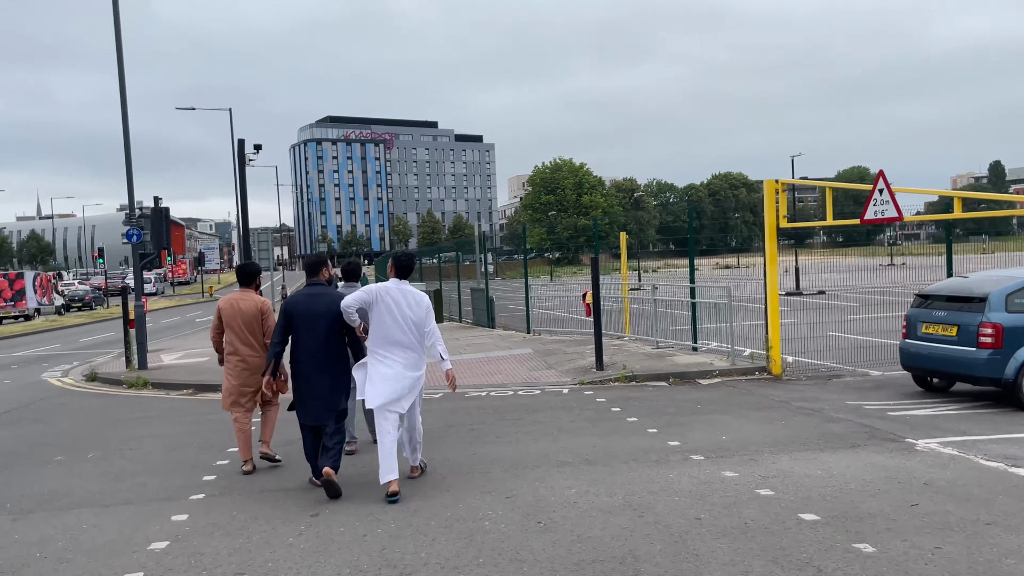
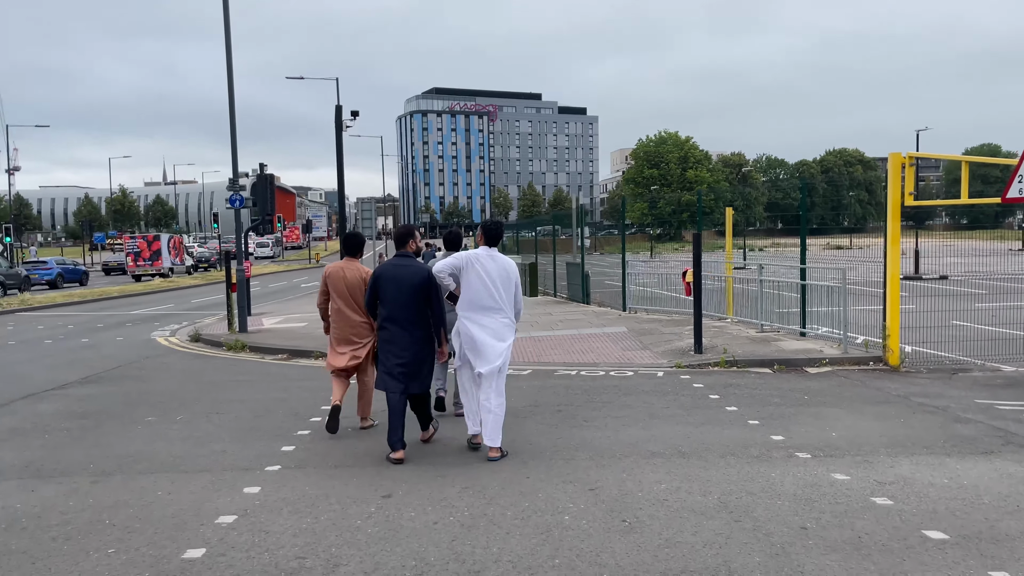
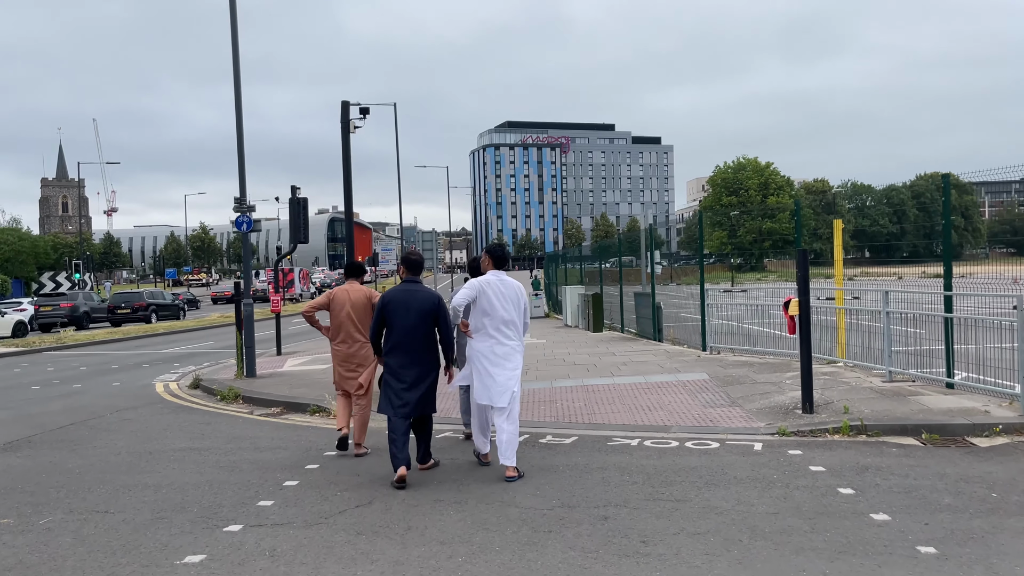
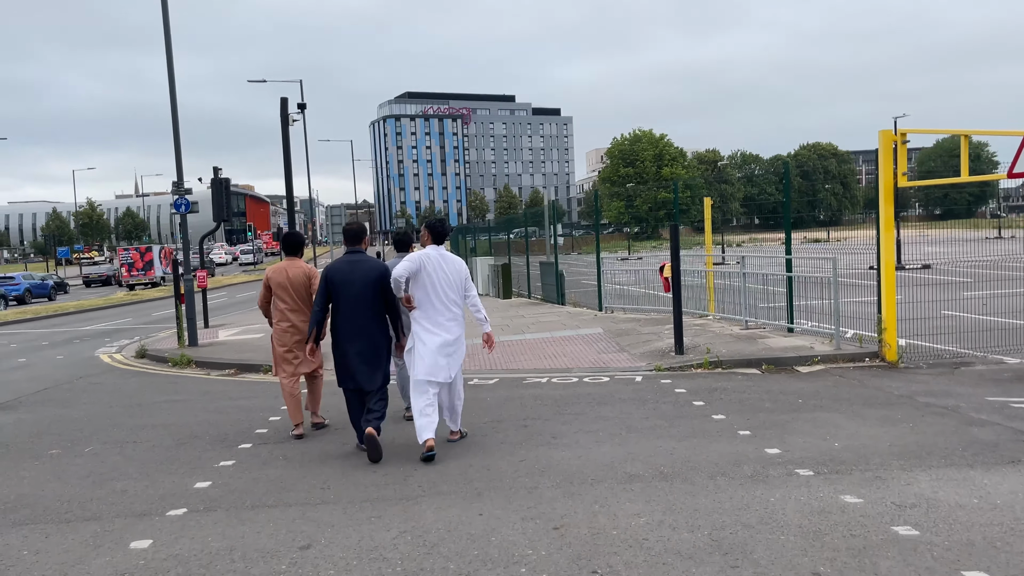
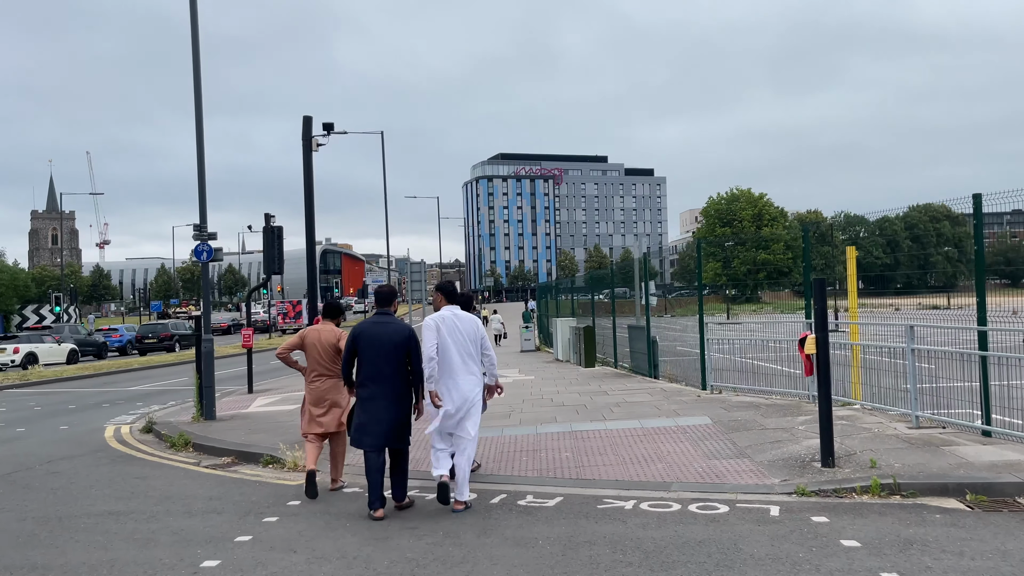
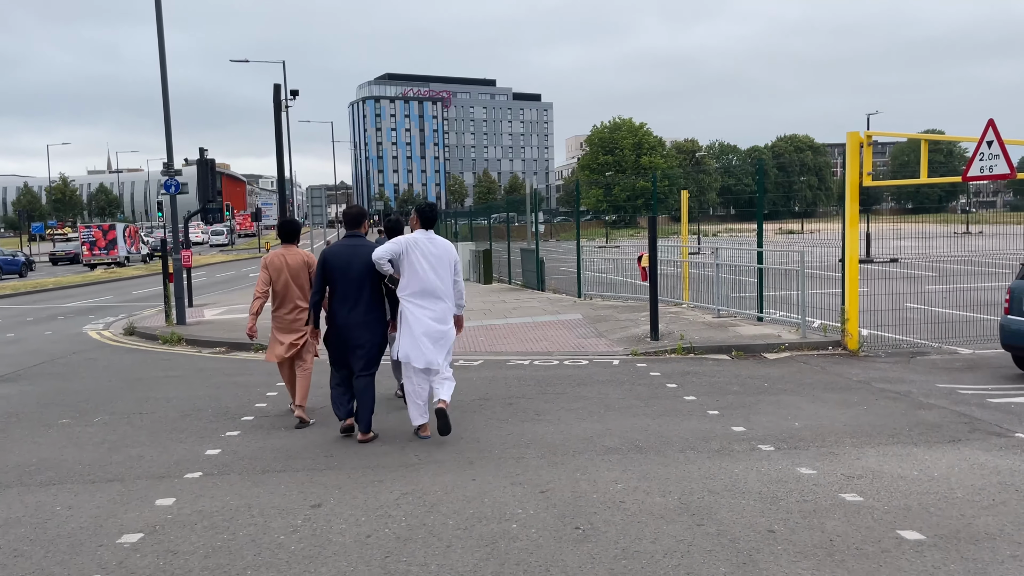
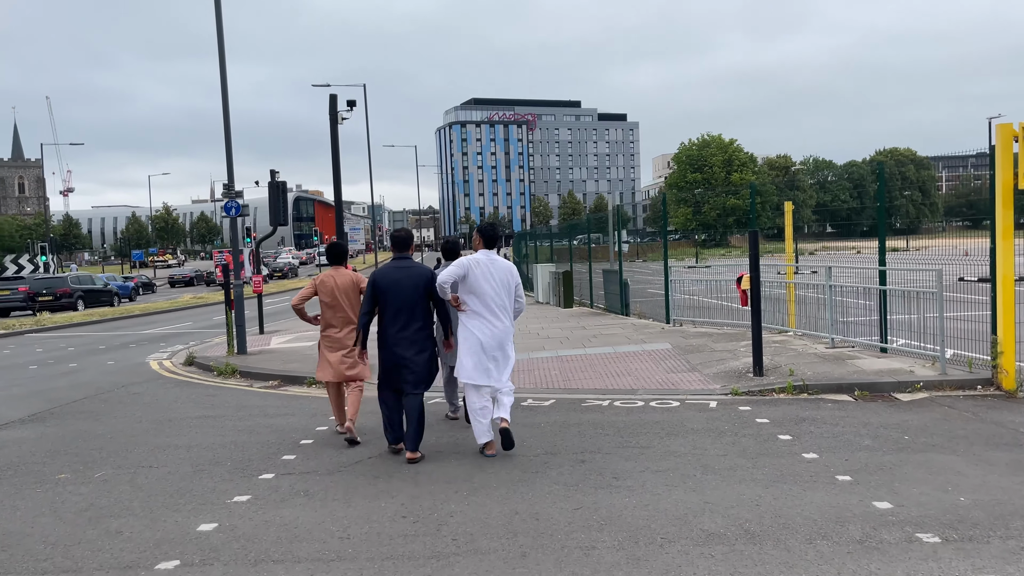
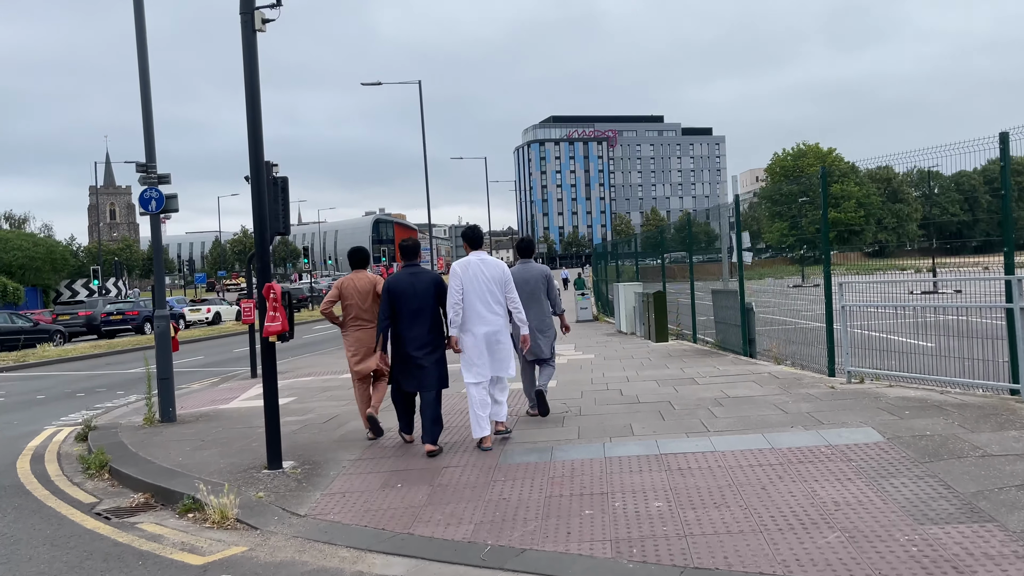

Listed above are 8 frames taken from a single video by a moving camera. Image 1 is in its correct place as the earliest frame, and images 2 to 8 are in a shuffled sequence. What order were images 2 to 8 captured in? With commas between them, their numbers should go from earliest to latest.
2, 6, 4, 7, 3, 5, 8
